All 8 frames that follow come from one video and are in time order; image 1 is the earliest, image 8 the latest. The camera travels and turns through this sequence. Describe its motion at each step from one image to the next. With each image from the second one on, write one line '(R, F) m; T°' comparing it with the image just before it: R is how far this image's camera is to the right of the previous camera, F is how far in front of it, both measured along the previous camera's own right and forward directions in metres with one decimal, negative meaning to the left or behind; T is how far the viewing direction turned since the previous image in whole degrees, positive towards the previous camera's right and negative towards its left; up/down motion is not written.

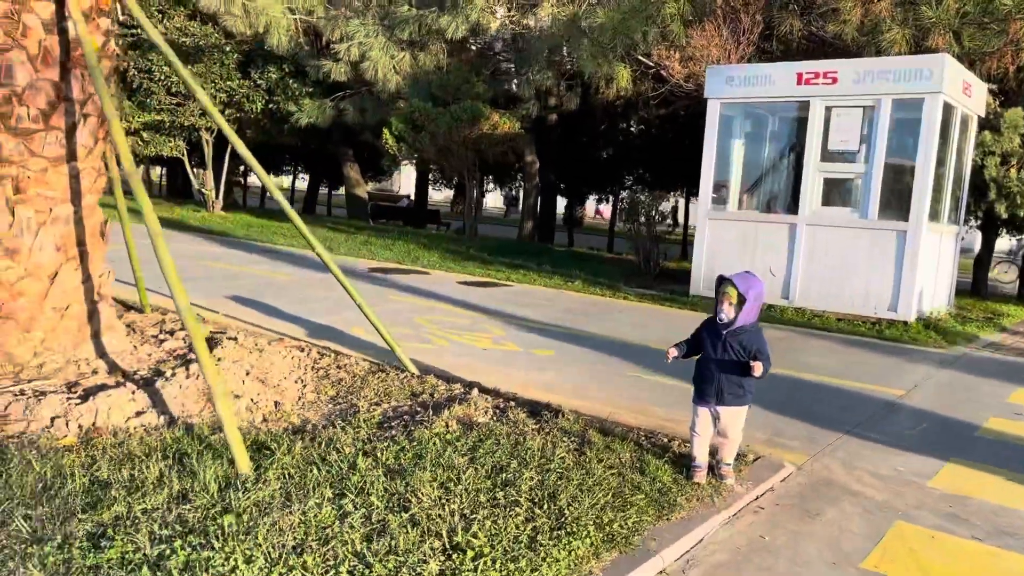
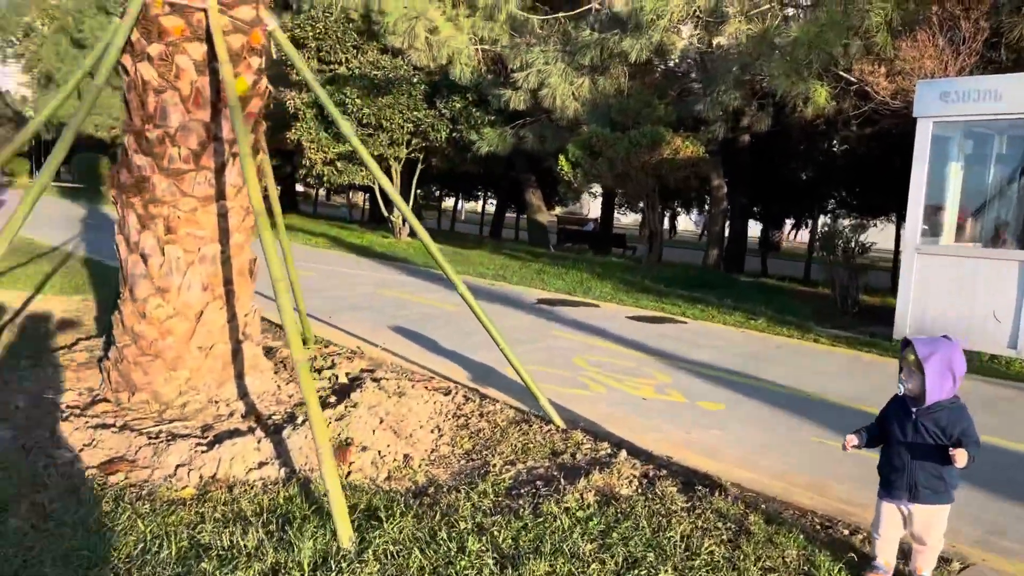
(+0.2, +0.4) m; -13°
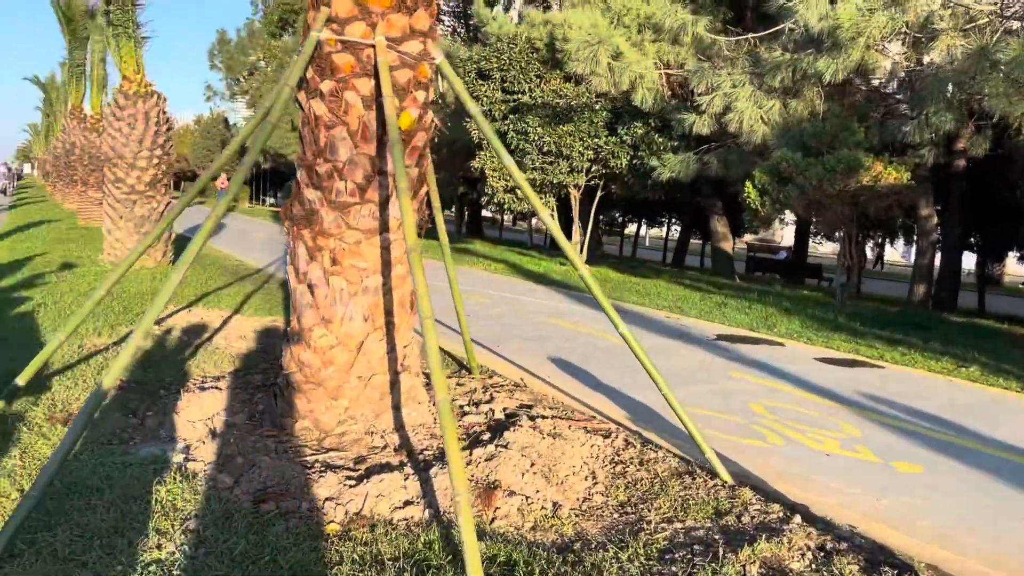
(+0.1, +0.2) m; -12°
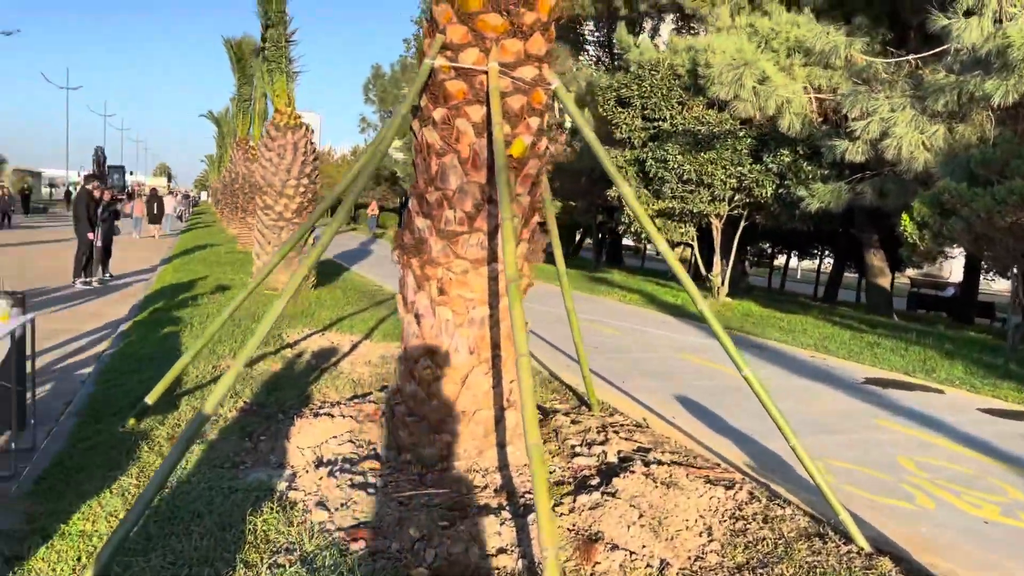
(+0.1, +0.2) m; -10°
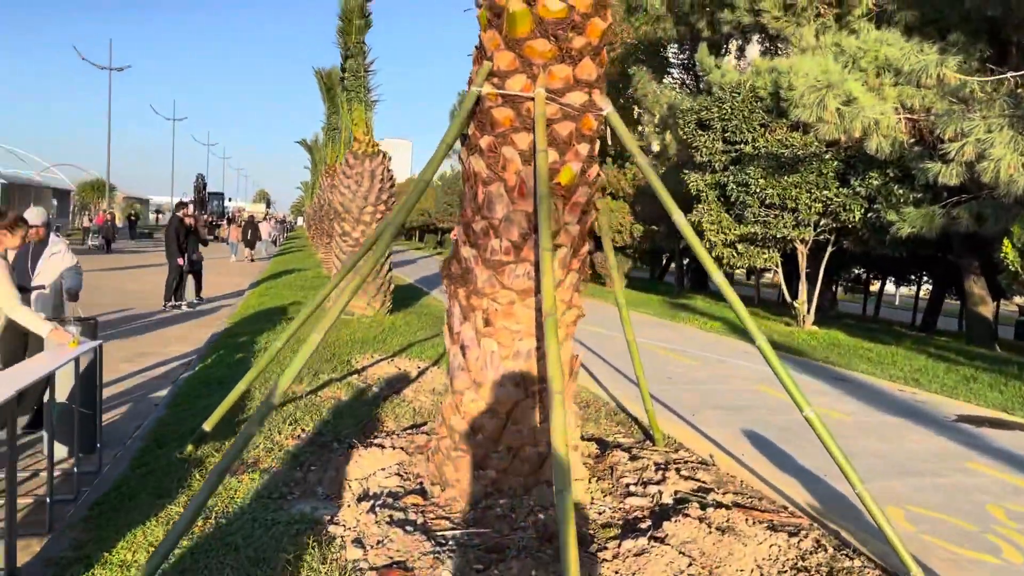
(+0.2, +0.1) m; -6°
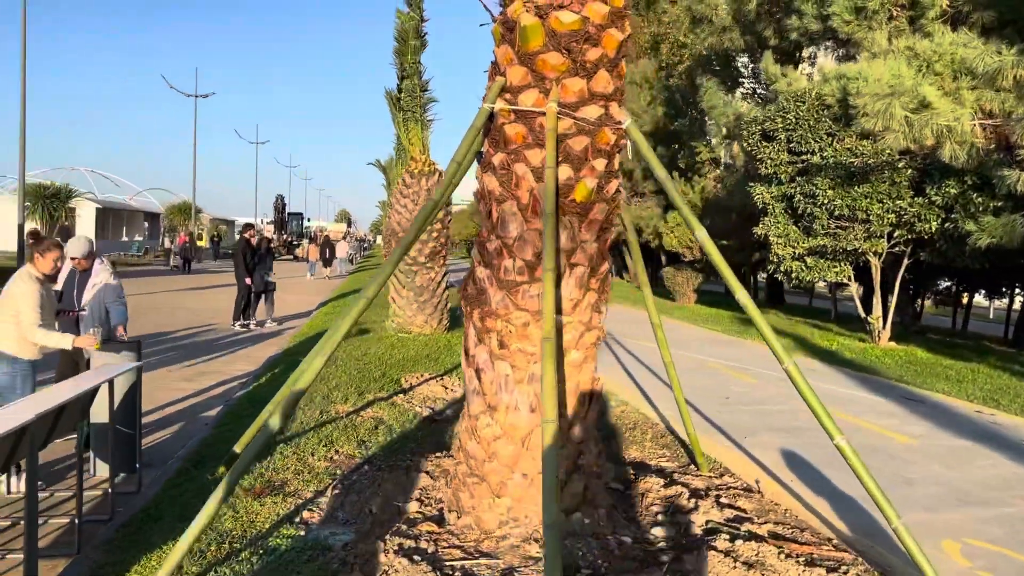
(+0.3, +0.1) m; -5°
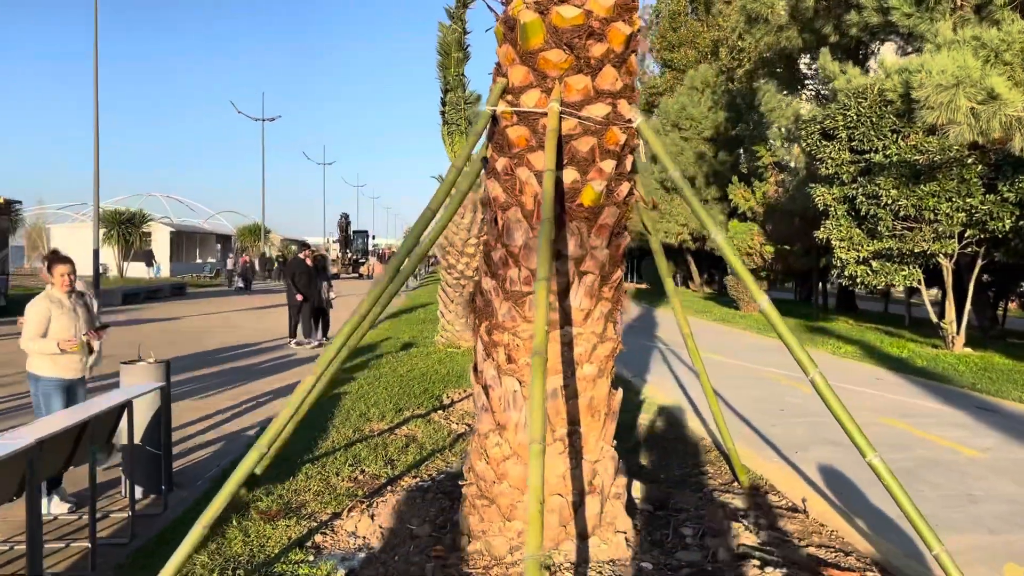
(+0.3, +0.2) m; -5°
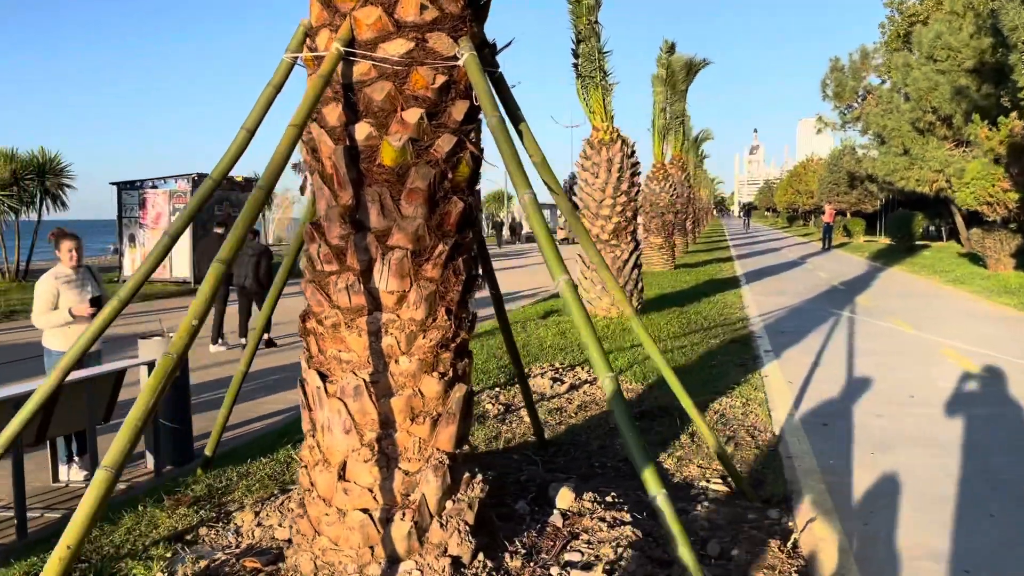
(+1.6, +0.9) m; -18°
